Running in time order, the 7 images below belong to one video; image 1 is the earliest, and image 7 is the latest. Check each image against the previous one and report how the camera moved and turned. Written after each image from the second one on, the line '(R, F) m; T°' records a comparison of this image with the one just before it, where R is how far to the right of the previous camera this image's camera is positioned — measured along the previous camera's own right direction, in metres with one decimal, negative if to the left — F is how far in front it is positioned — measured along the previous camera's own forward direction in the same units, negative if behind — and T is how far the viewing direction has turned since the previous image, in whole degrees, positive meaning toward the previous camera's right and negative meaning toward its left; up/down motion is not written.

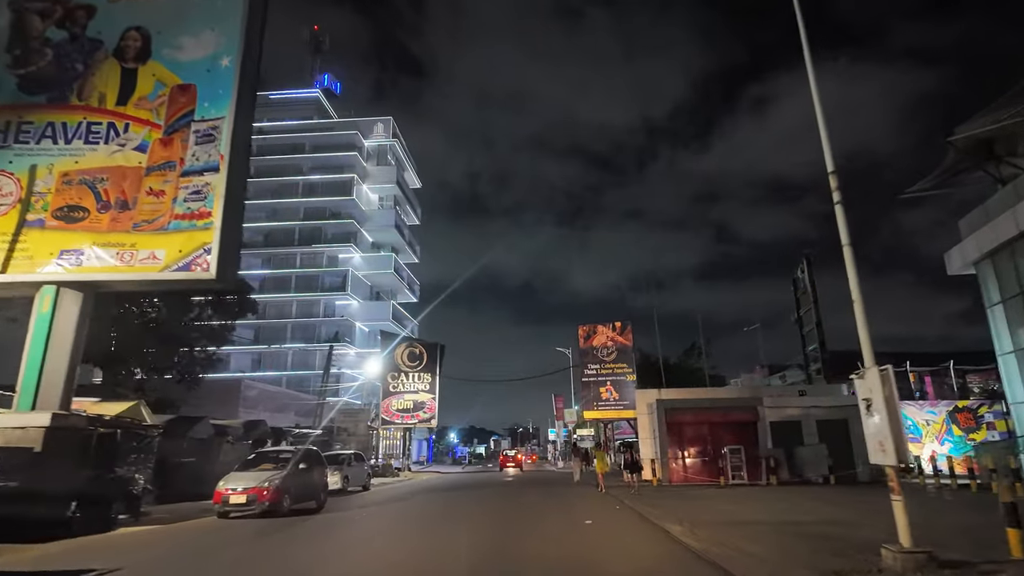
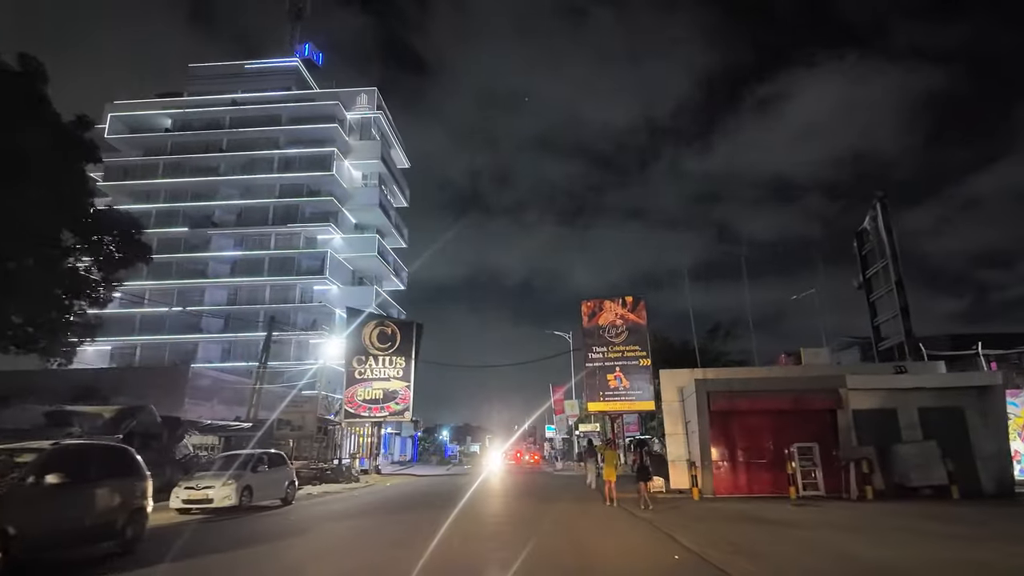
(+0.4, +7.0) m; 0°
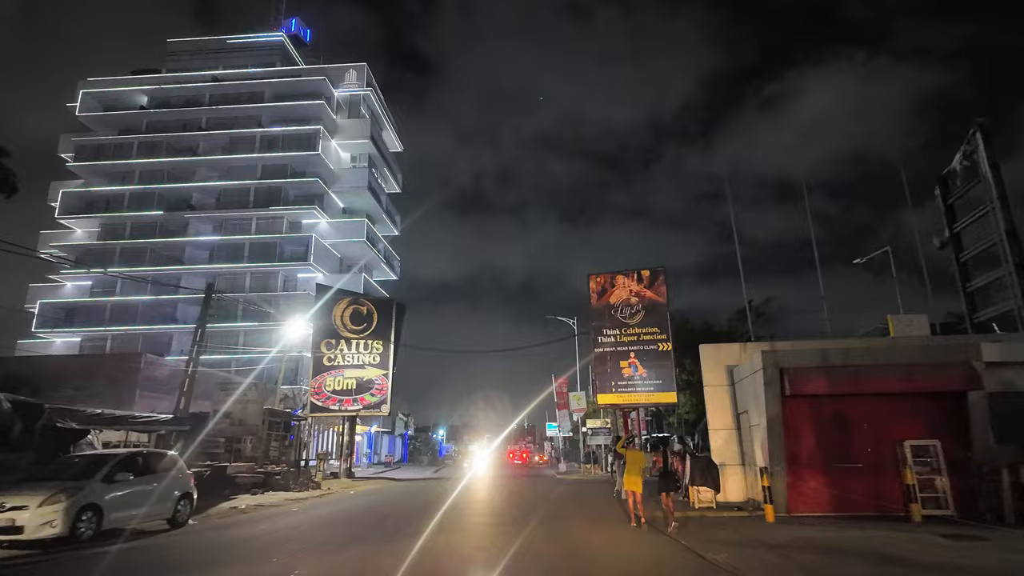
(+0.2, +5.2) m; 0°
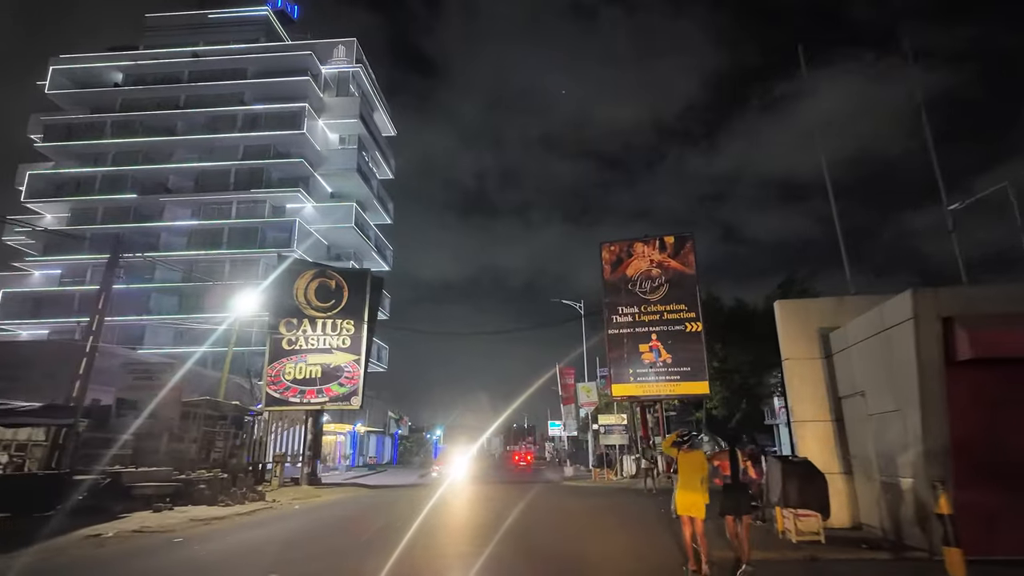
(+0.1, +5.0) m; 0°
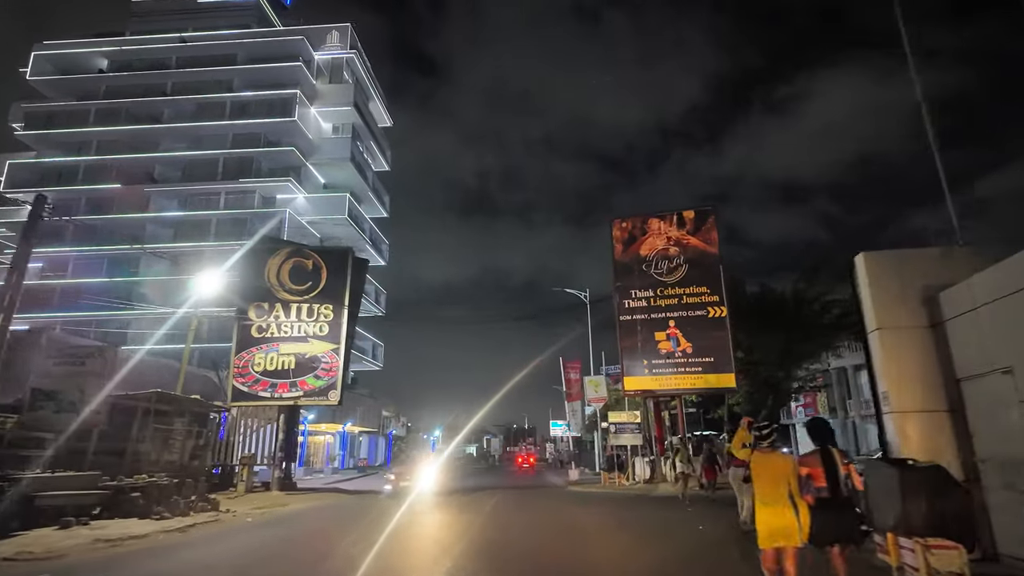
(0.0, +2.8) m; 0°
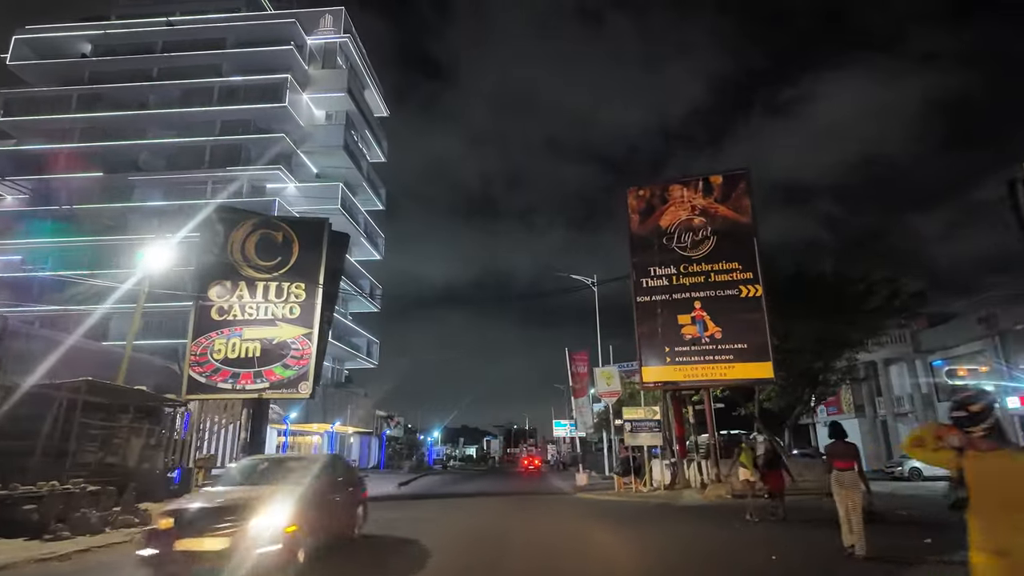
(0.0, +3.0) m; 0°
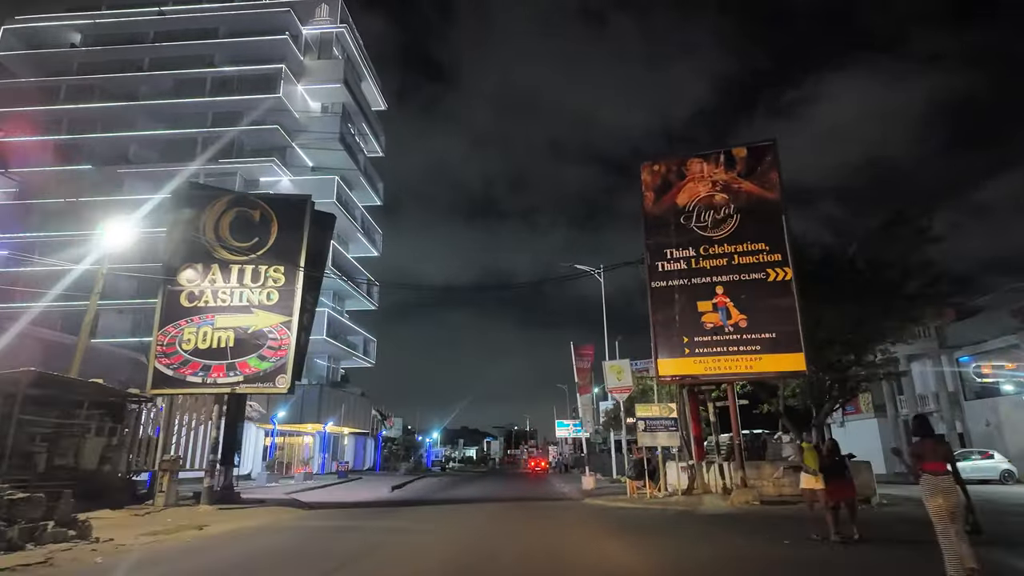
(0.0, +1.9) m; 0°
